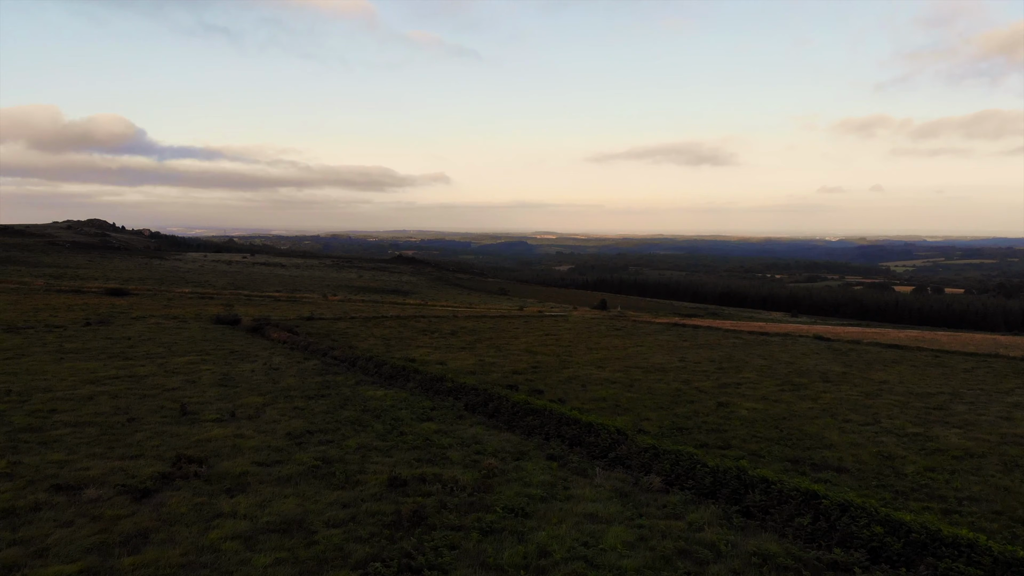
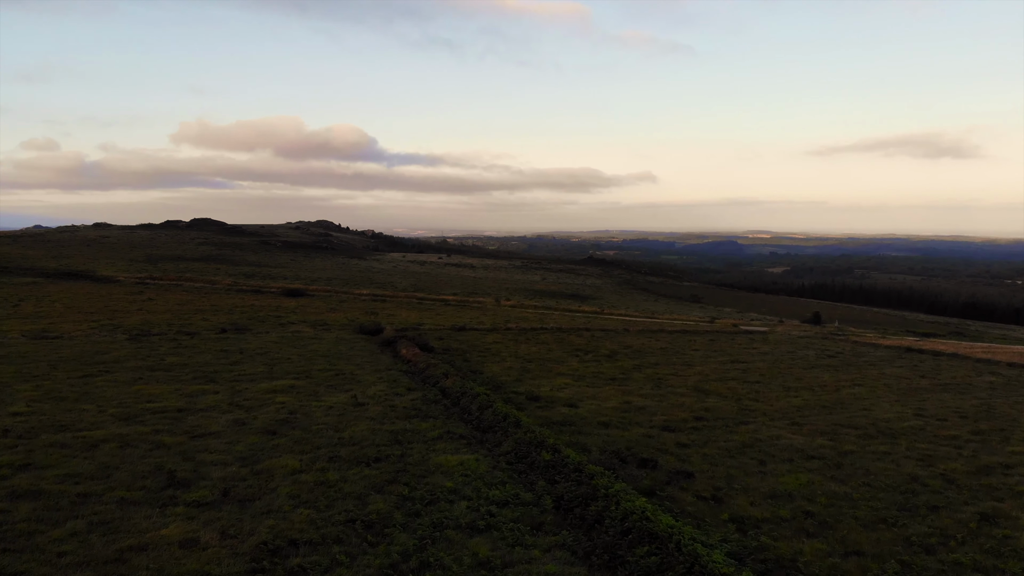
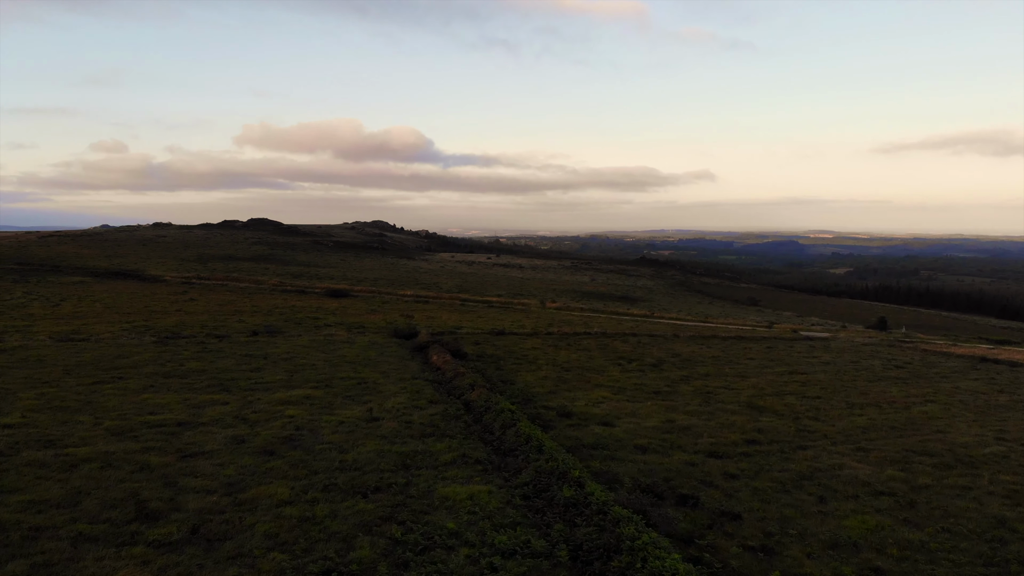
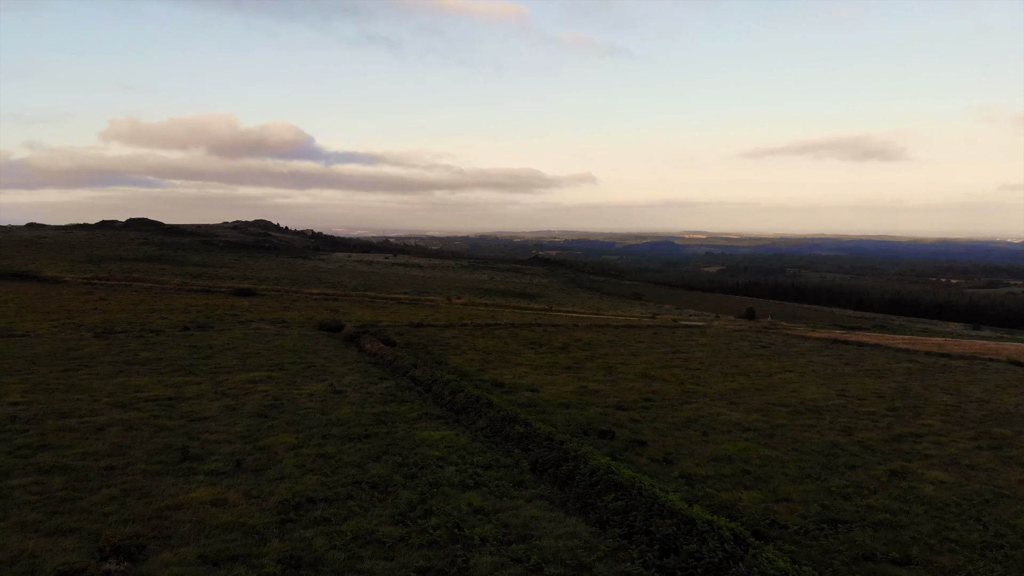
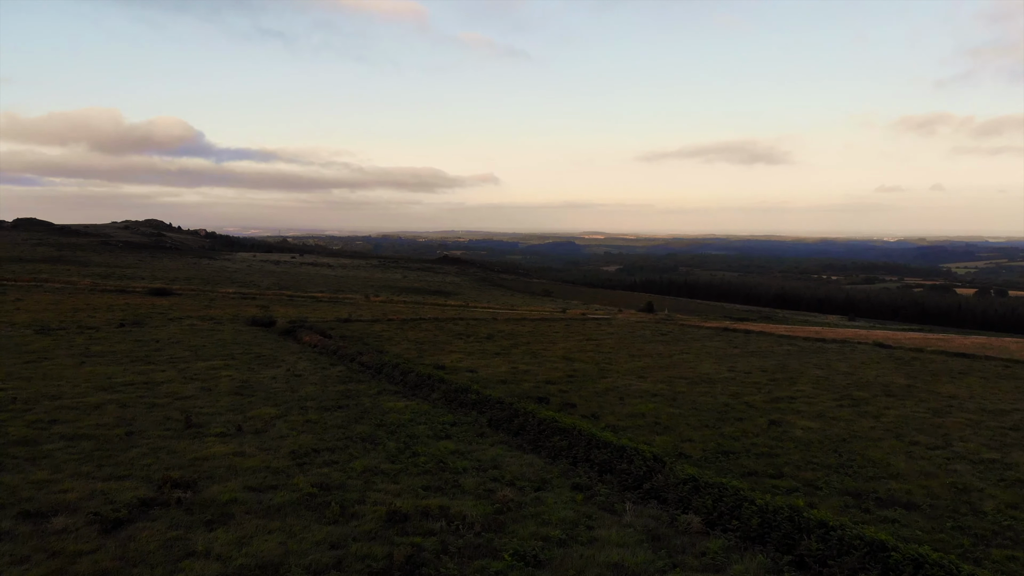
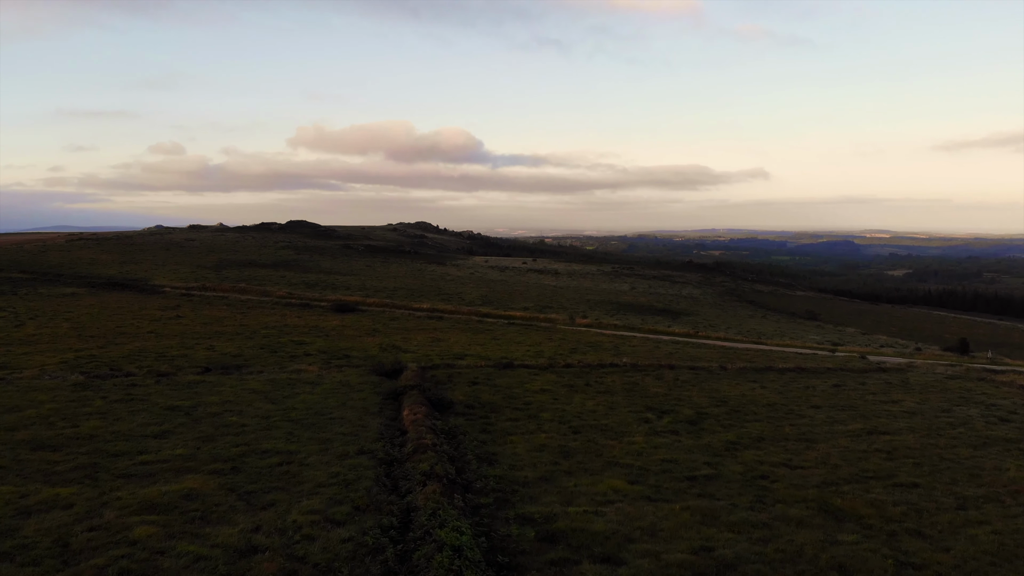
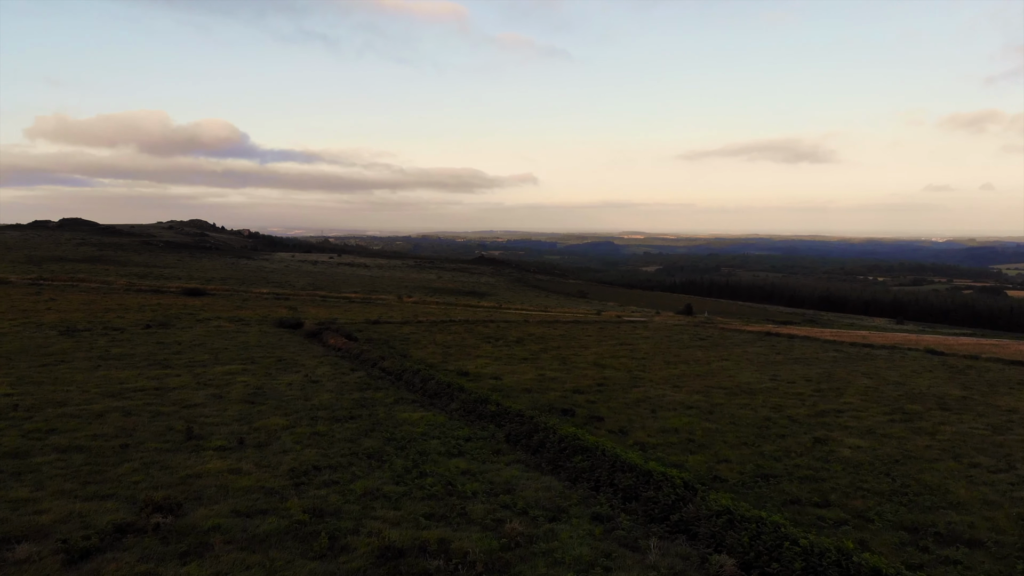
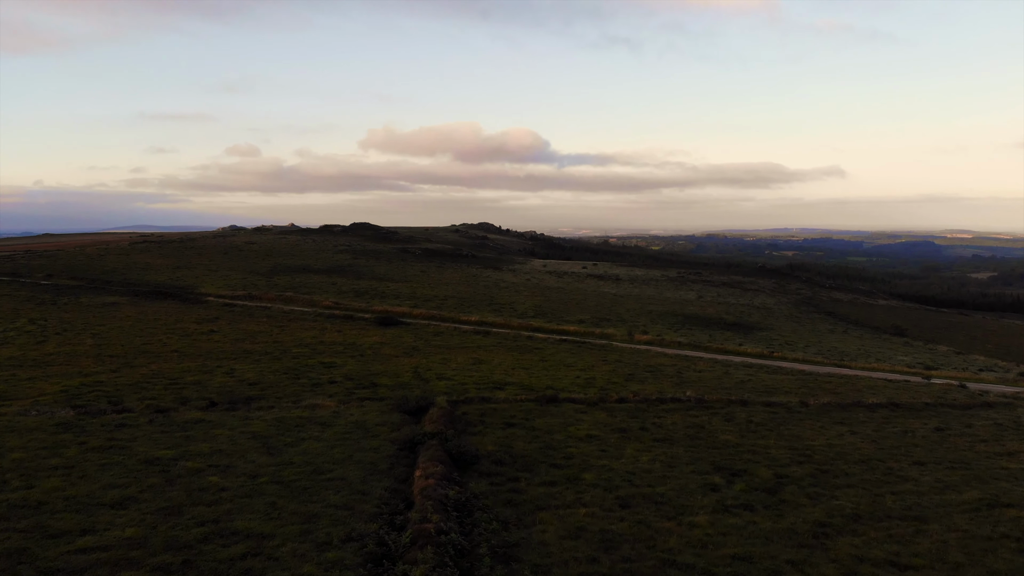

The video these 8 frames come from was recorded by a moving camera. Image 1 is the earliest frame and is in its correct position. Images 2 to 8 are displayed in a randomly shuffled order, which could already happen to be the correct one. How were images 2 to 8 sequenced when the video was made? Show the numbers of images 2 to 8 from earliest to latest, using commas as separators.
5, 7, 4, 2, 3, 6, 8
